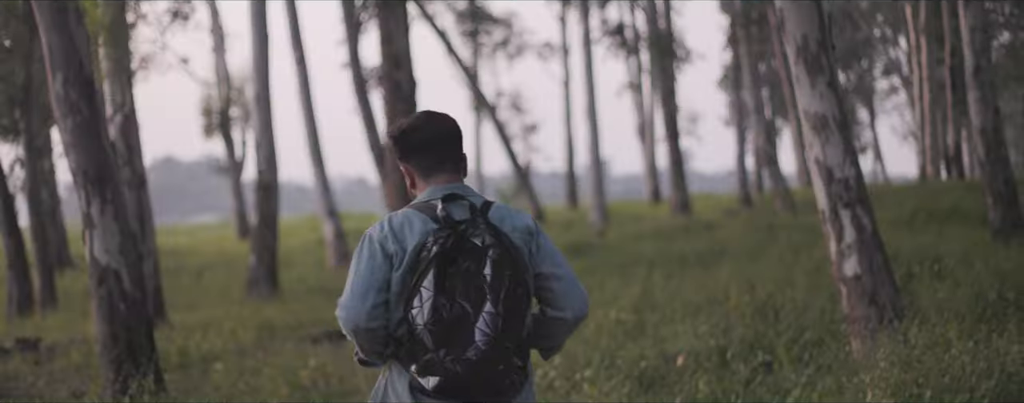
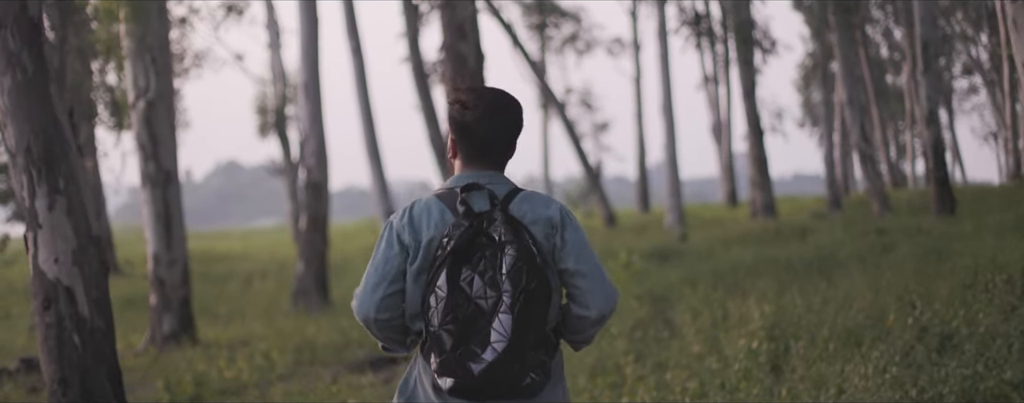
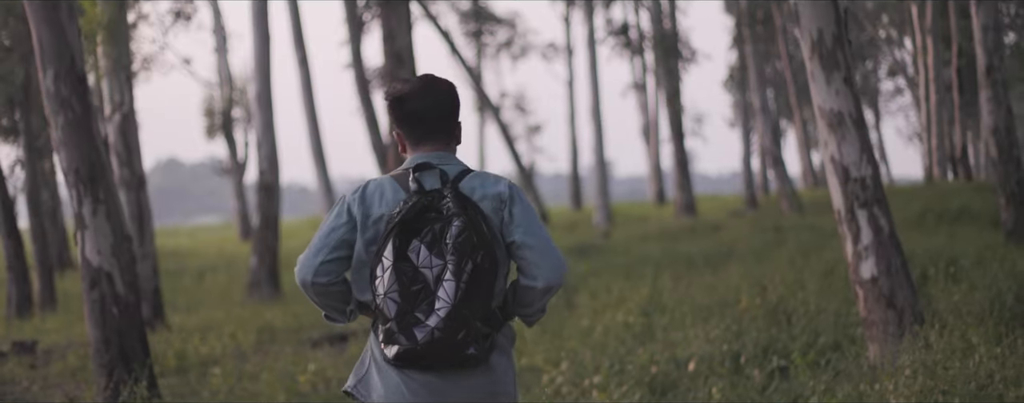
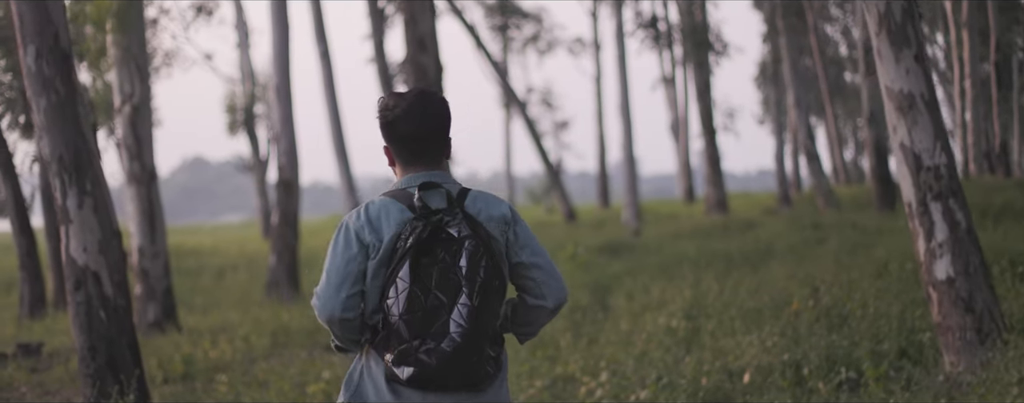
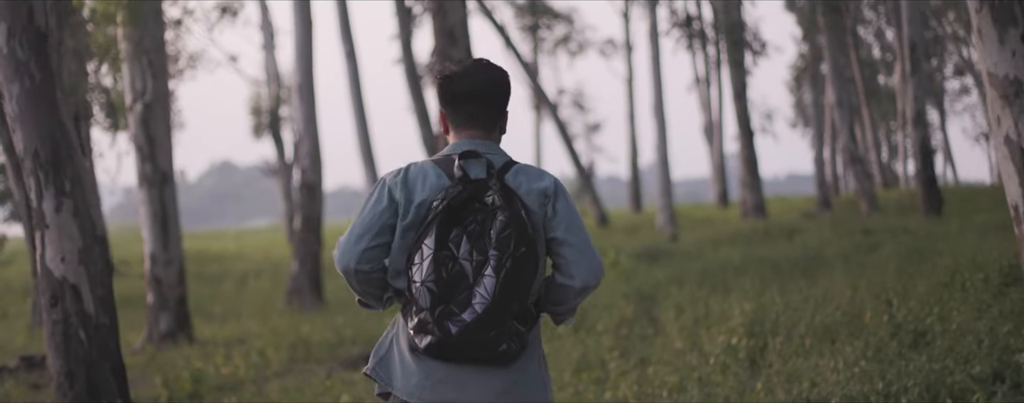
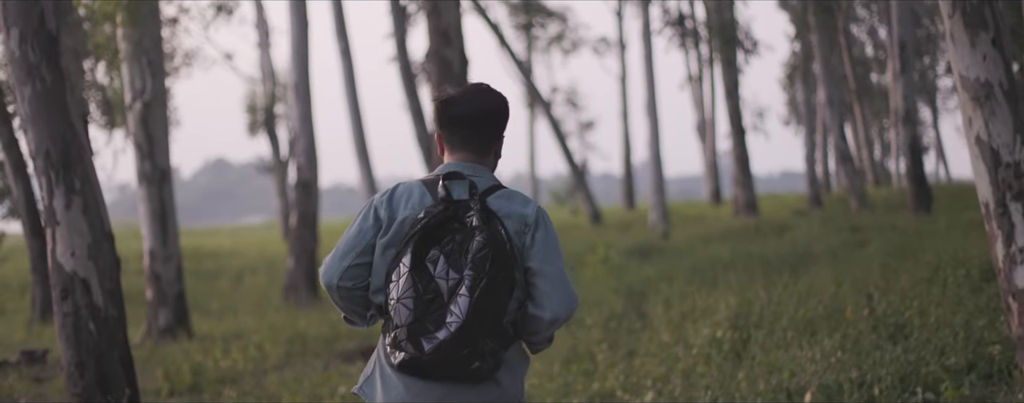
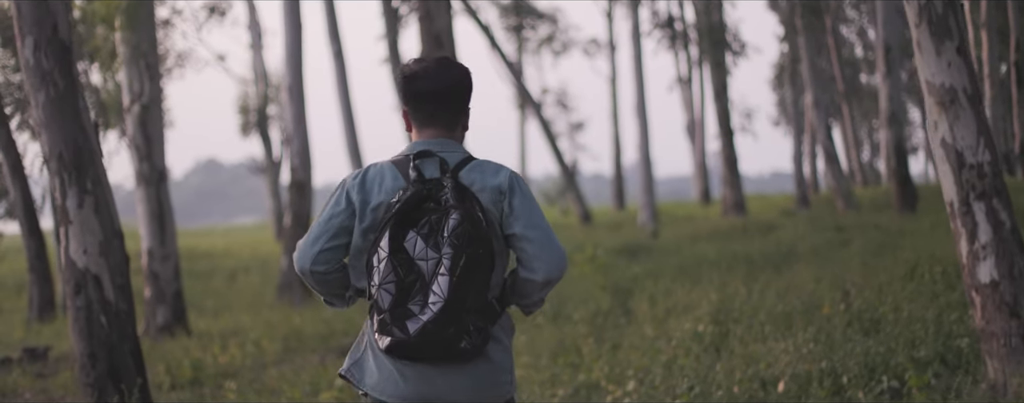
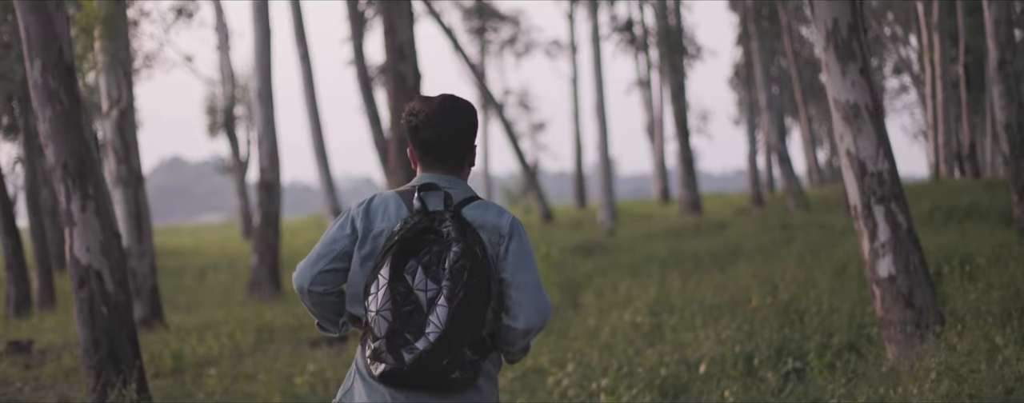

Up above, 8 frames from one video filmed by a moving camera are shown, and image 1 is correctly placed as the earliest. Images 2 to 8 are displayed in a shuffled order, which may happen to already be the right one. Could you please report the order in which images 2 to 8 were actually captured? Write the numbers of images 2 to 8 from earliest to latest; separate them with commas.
3, 8, 4, 7, 6, 5, 2
